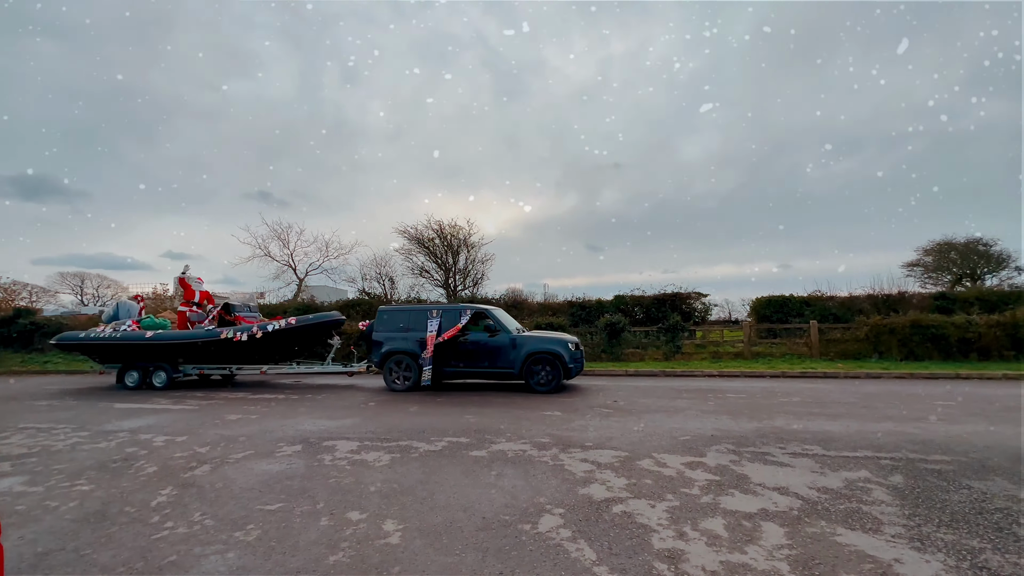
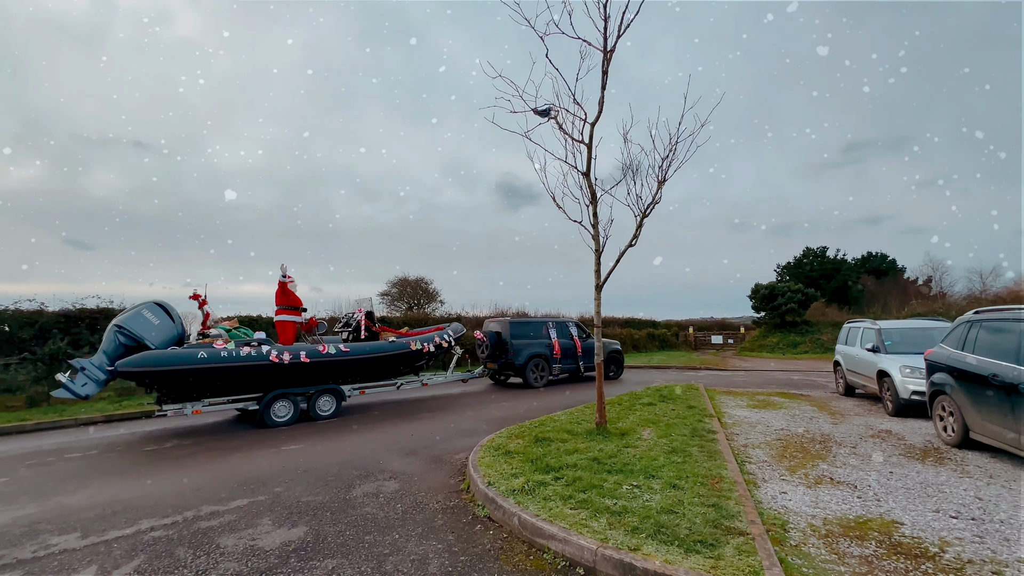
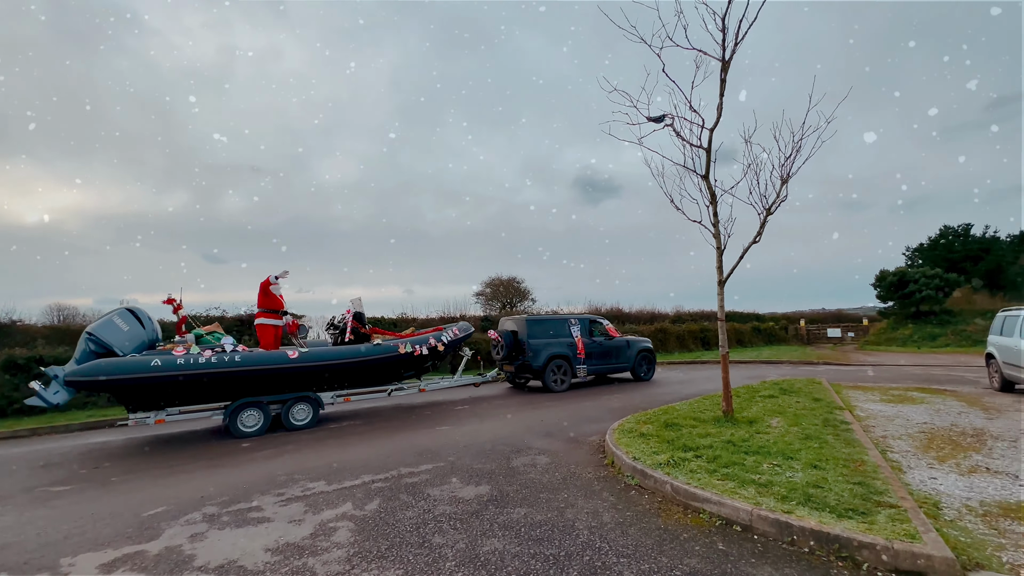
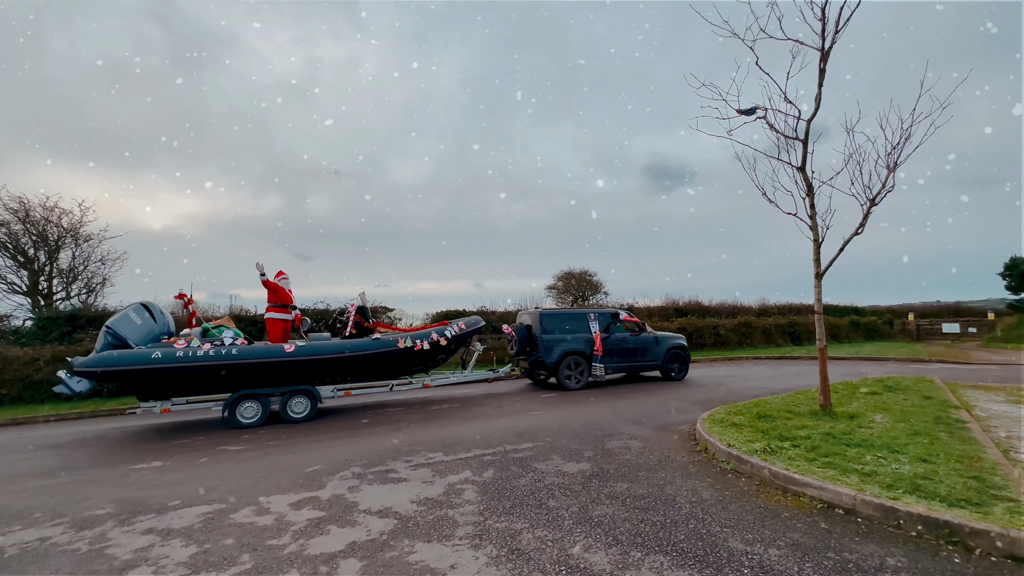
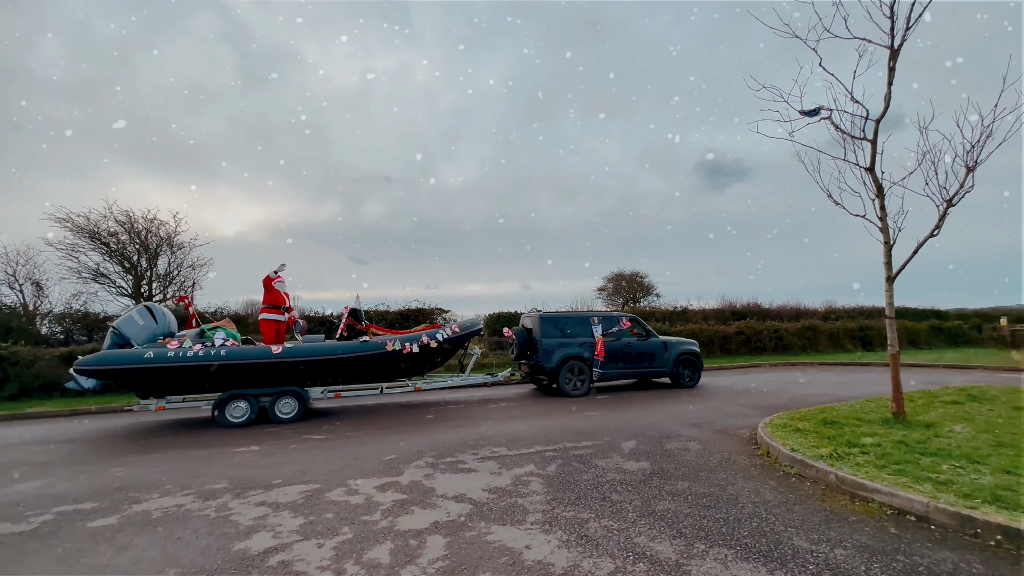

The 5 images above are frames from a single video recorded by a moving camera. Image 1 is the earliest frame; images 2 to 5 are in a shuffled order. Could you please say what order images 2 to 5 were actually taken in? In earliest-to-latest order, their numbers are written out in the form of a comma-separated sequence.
5, 4, 3, 2
